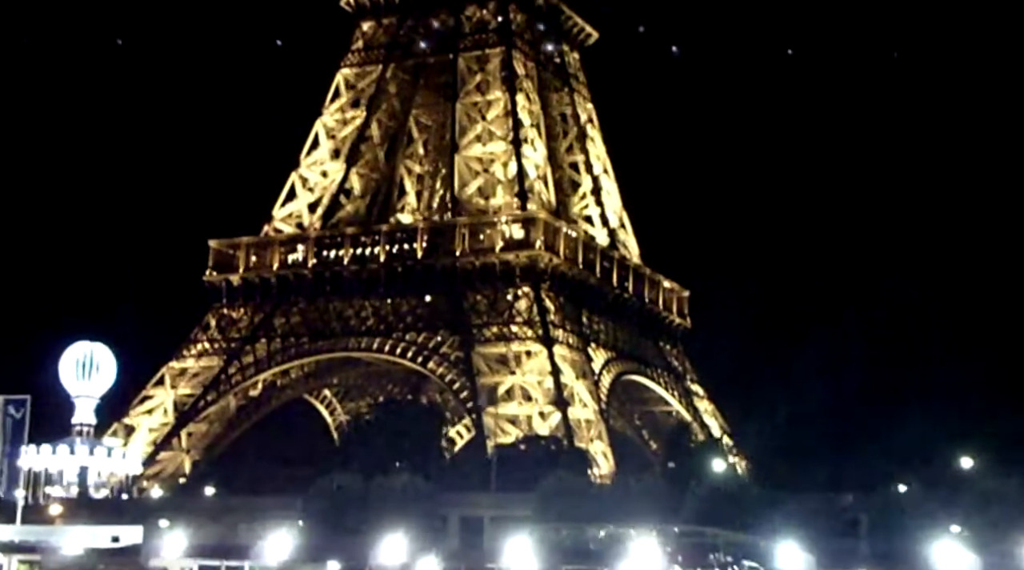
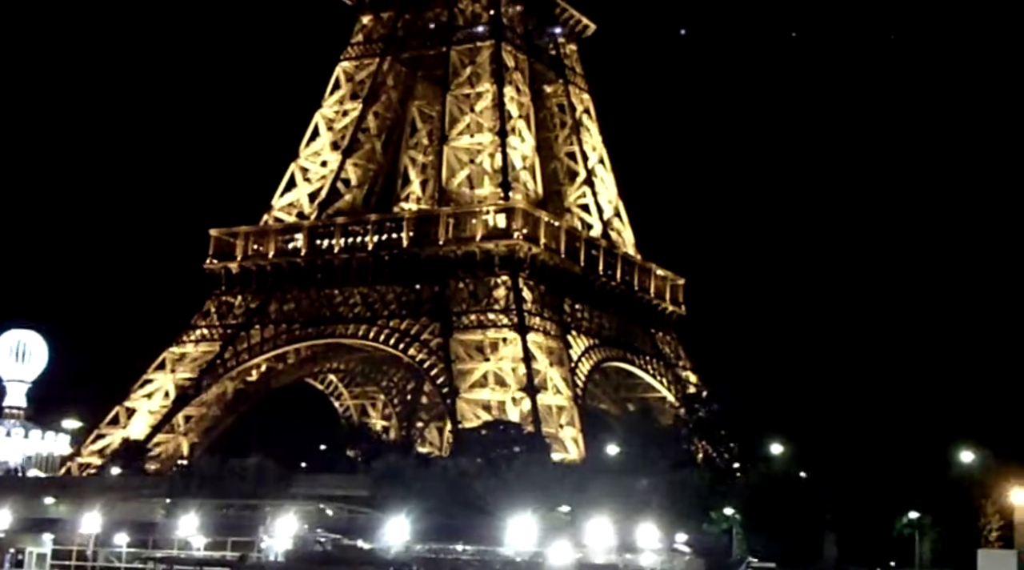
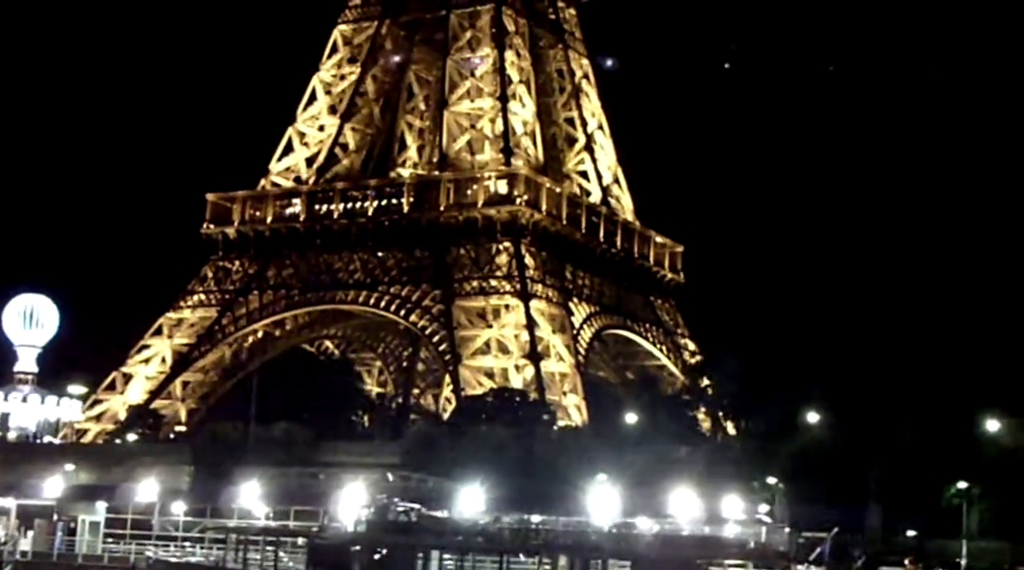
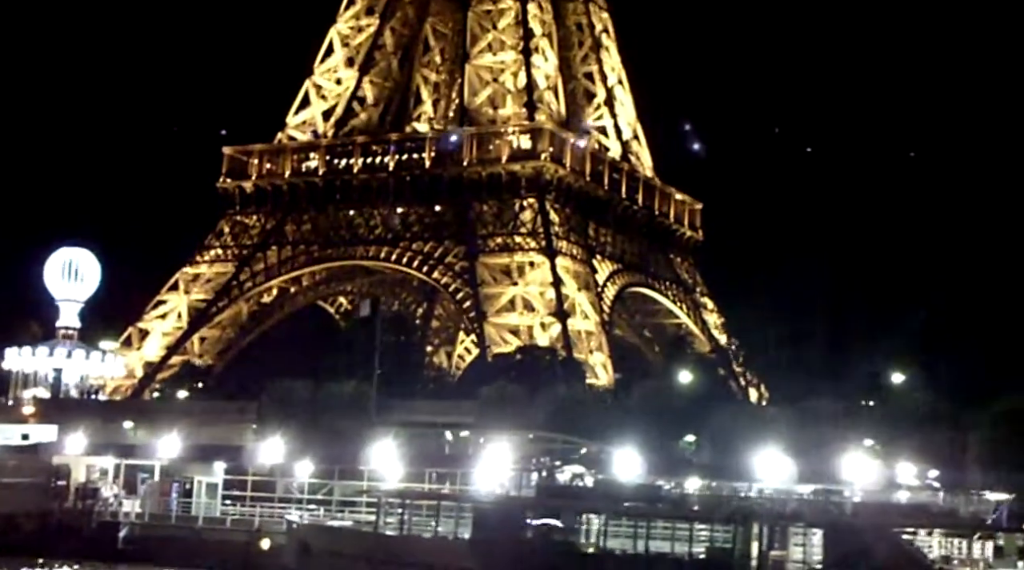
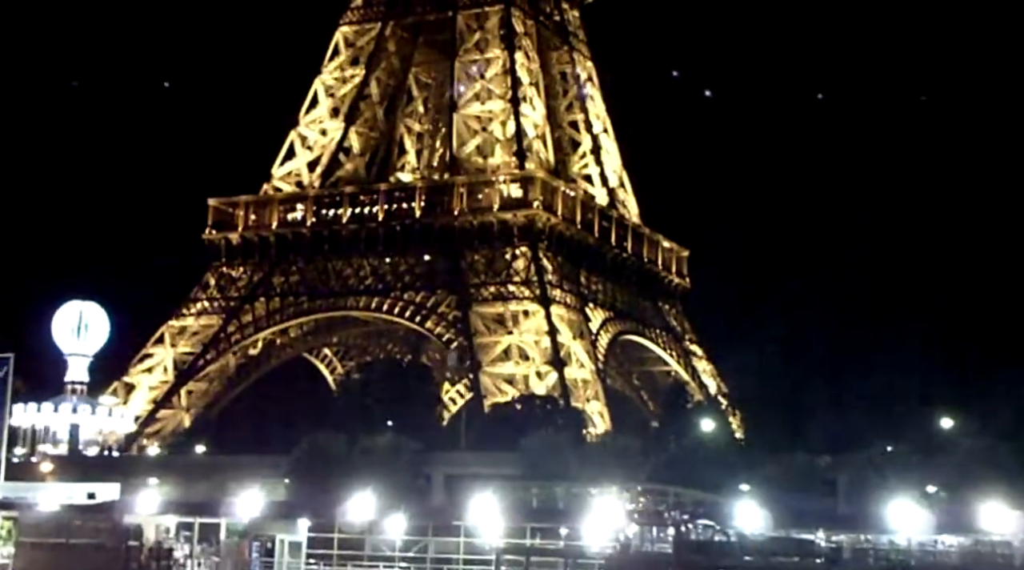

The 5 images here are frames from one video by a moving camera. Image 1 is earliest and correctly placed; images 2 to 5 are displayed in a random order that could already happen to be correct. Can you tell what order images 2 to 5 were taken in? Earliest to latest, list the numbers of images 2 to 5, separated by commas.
5, 4, 3, 2
